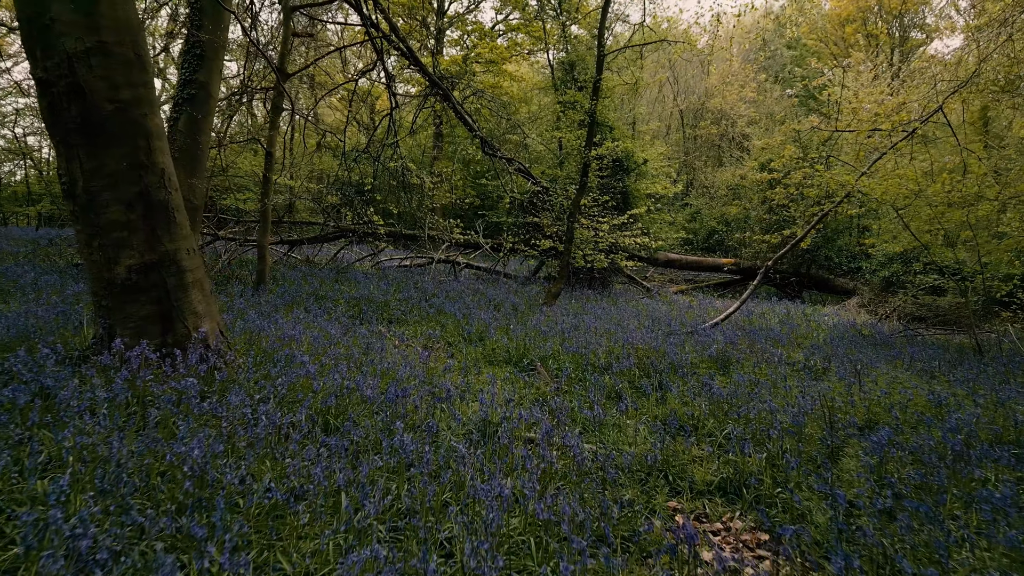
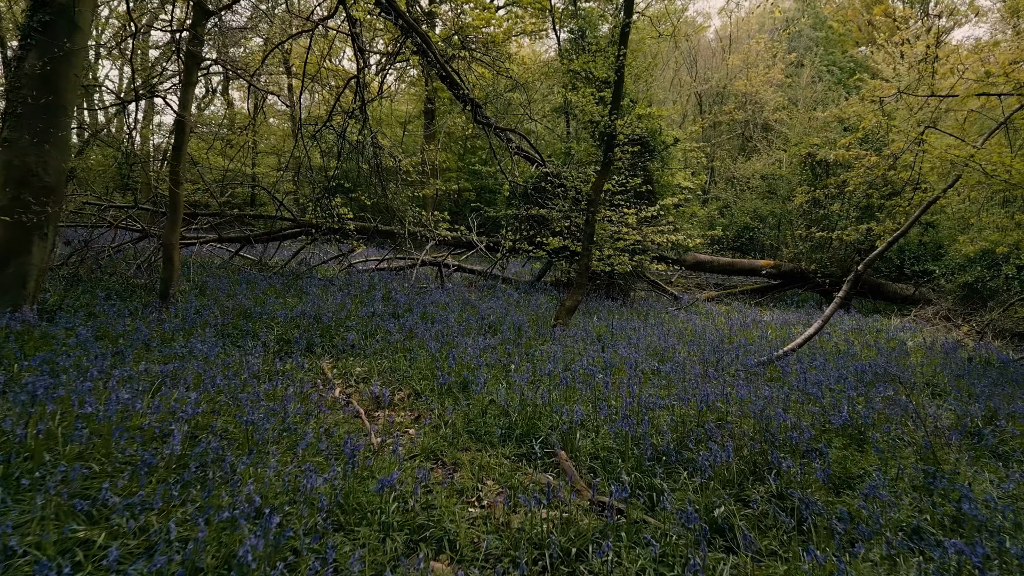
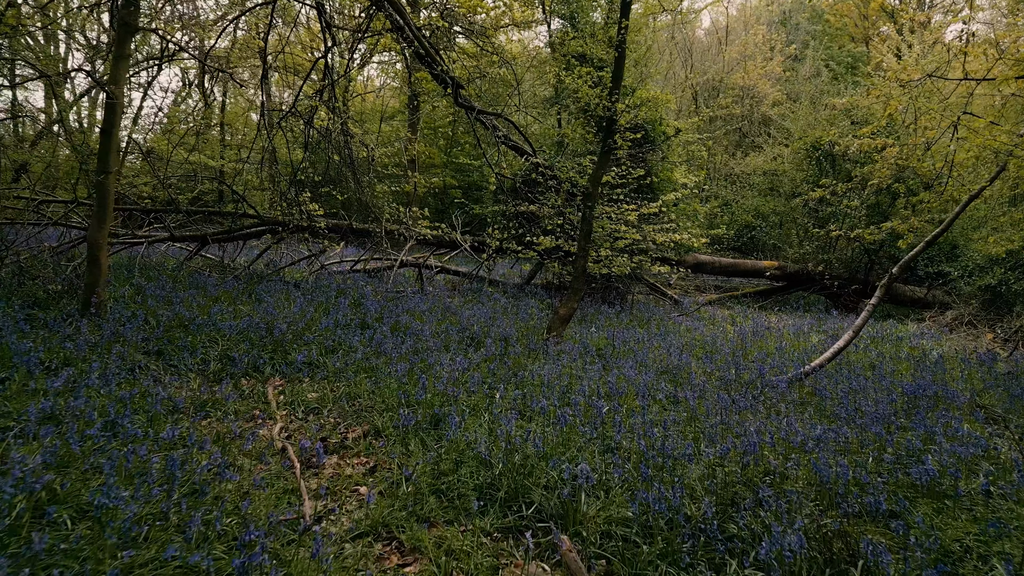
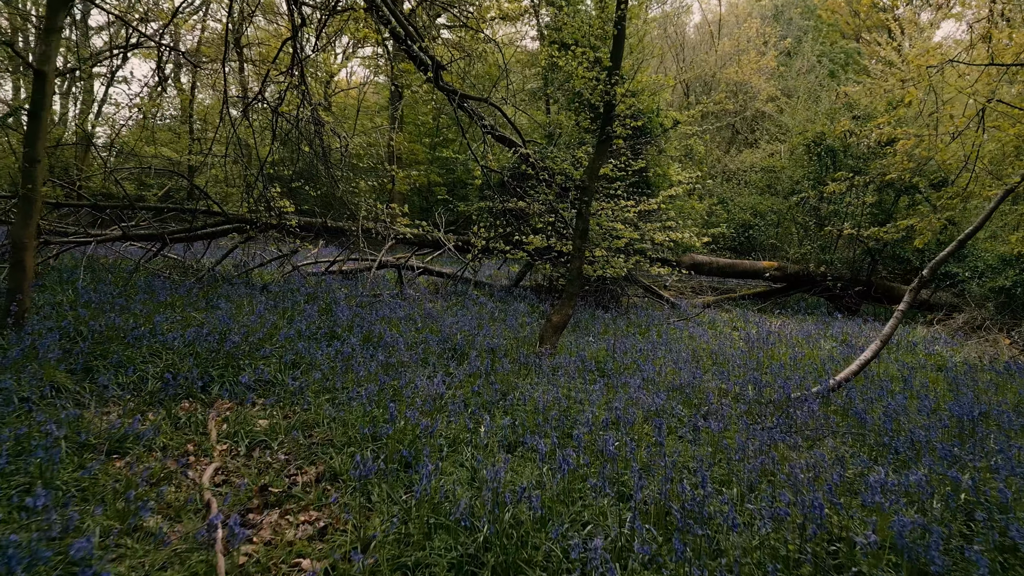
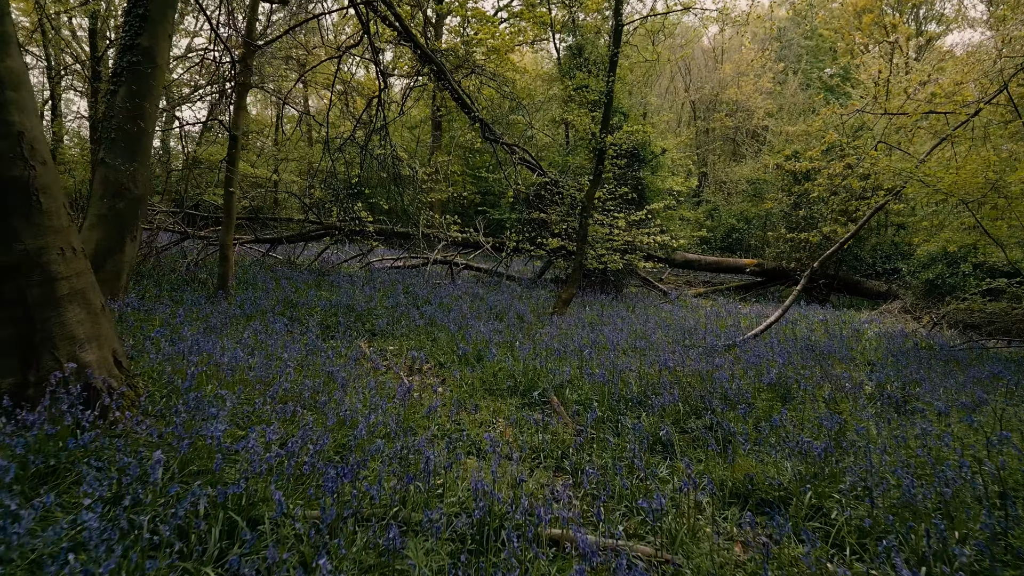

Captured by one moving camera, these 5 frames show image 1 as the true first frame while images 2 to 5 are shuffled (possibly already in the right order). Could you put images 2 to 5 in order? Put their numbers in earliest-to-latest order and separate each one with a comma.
5, 2, 3, 4
